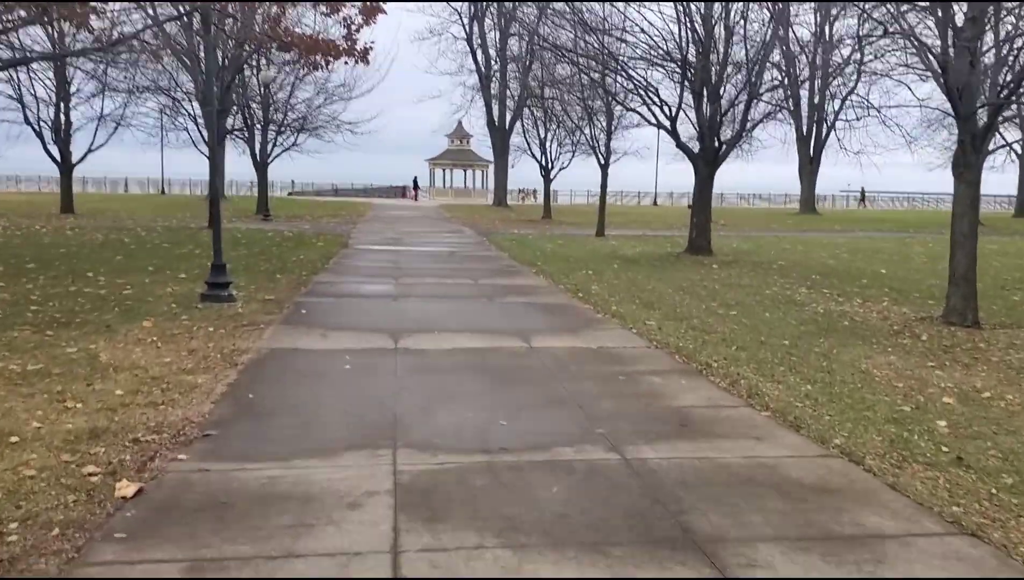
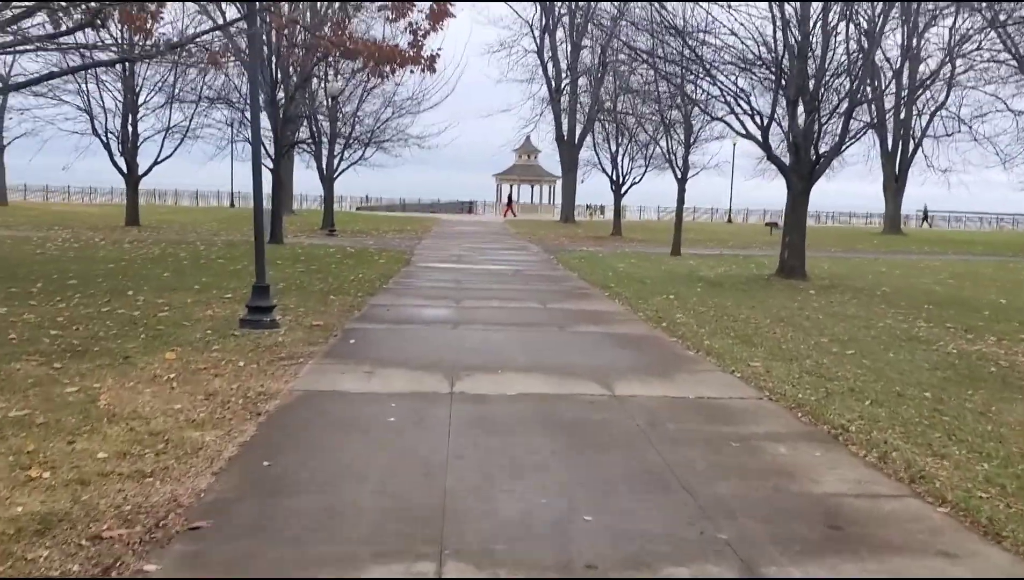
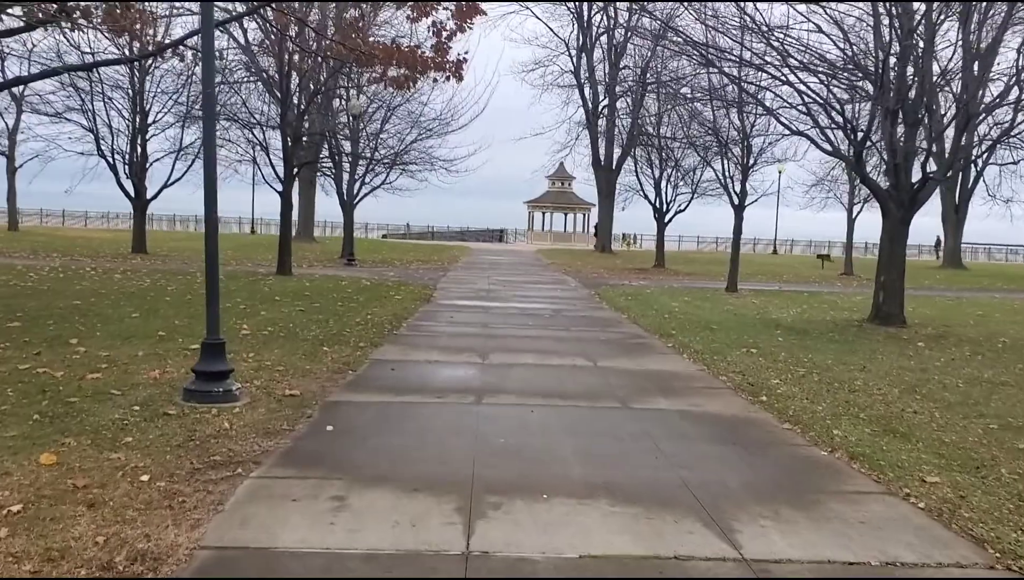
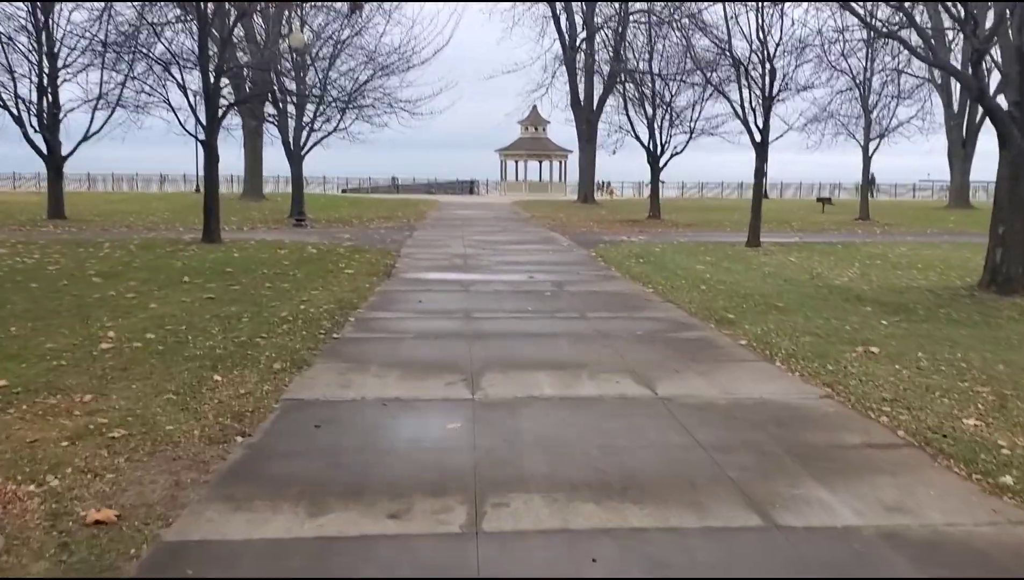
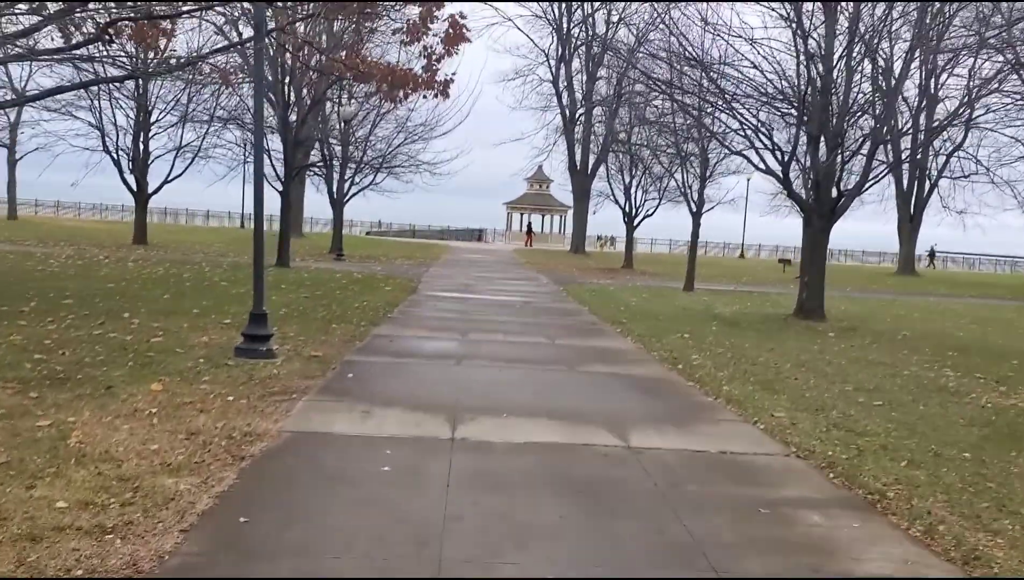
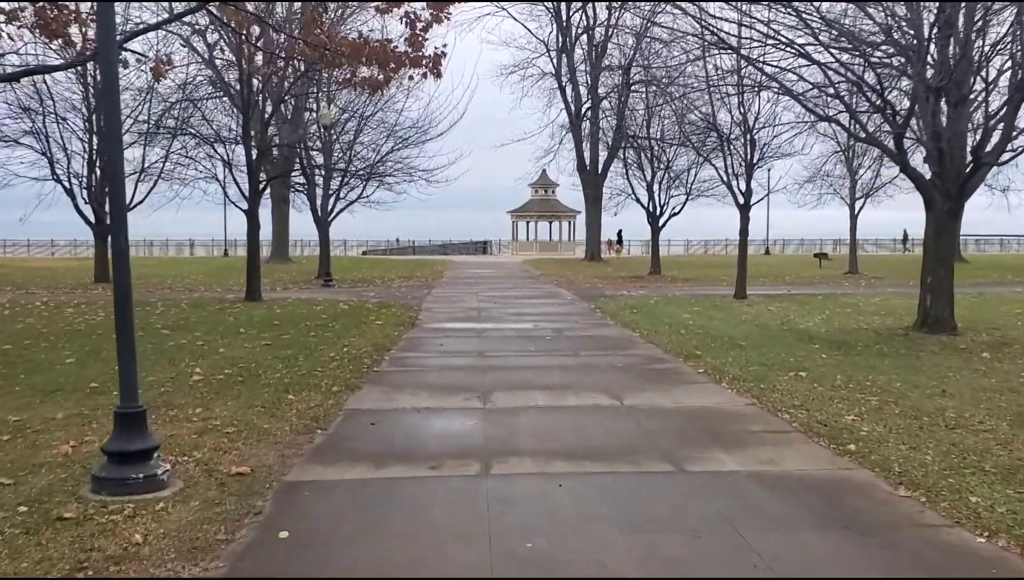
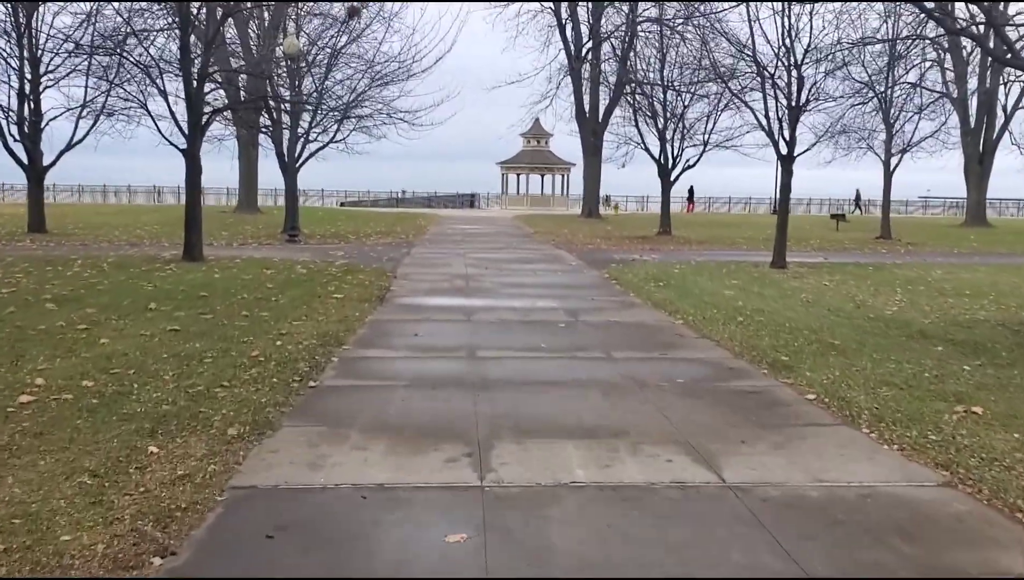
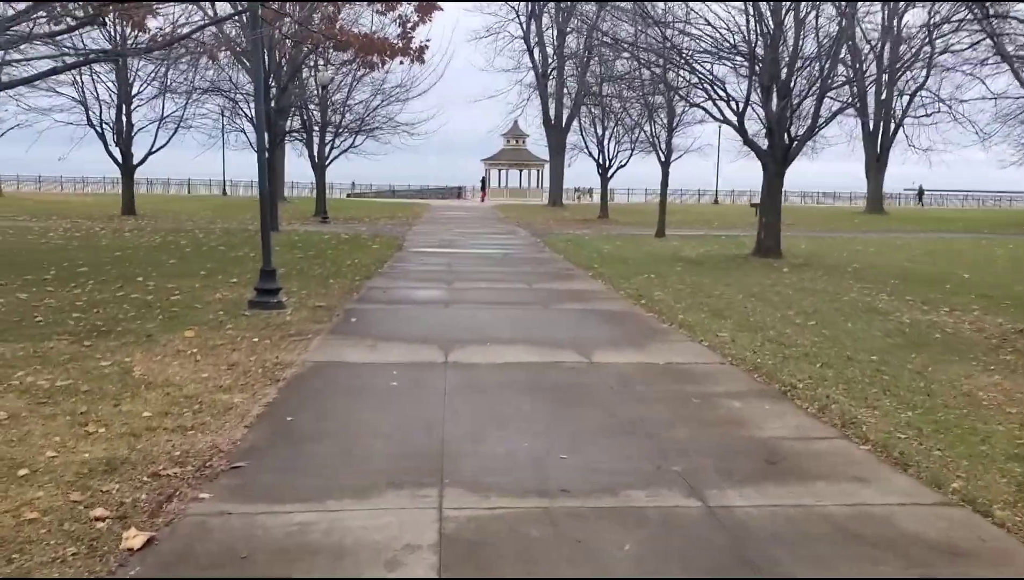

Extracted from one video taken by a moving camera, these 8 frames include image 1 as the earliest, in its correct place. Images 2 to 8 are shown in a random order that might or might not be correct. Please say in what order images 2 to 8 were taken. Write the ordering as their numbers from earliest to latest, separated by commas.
8, 2, 5, 3, 6, 4, 7
